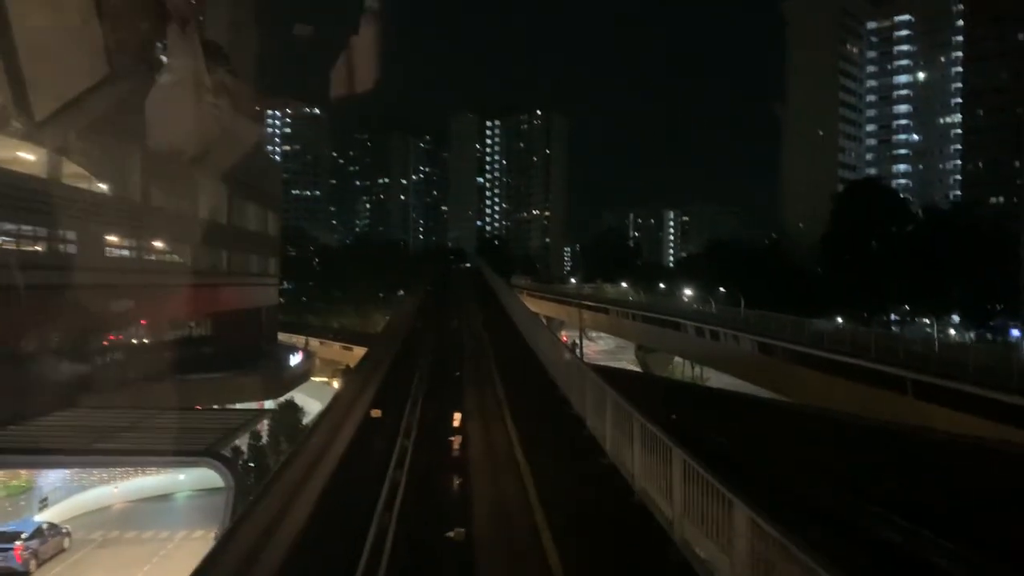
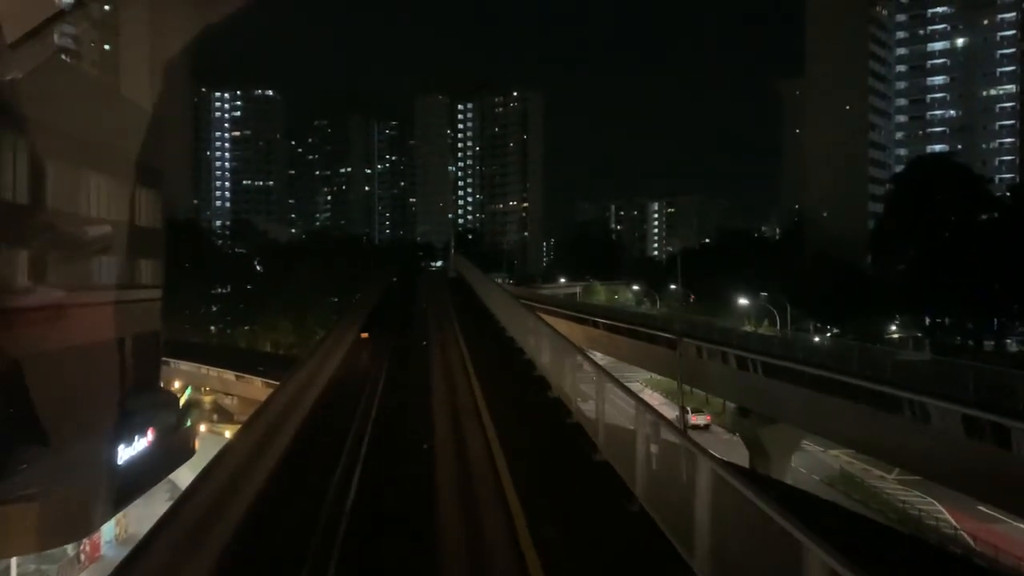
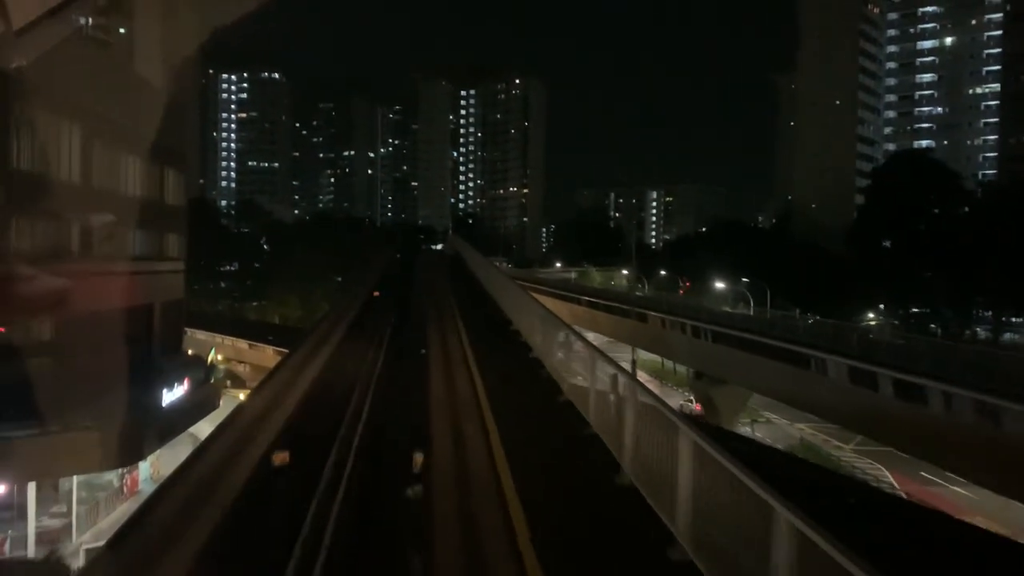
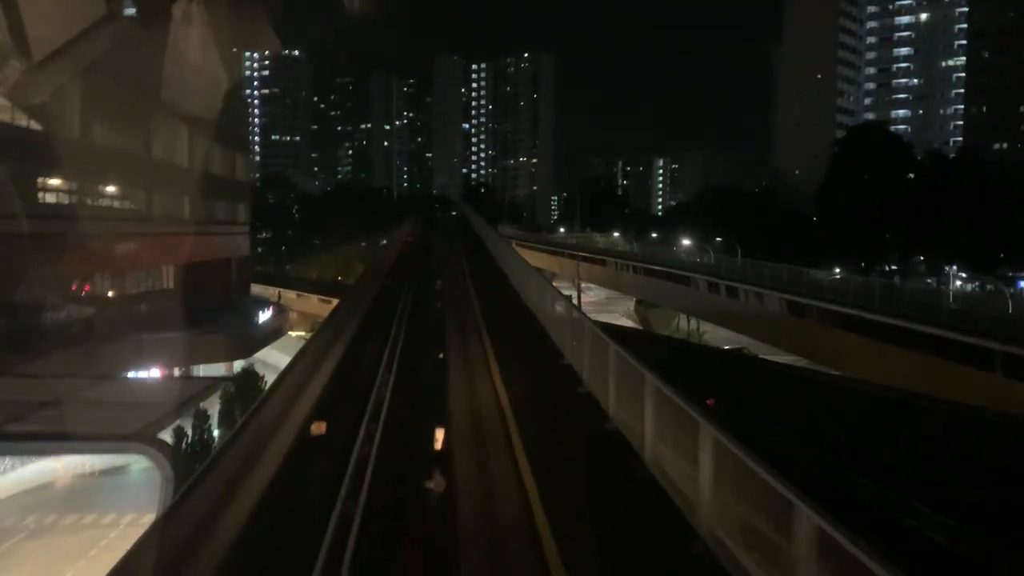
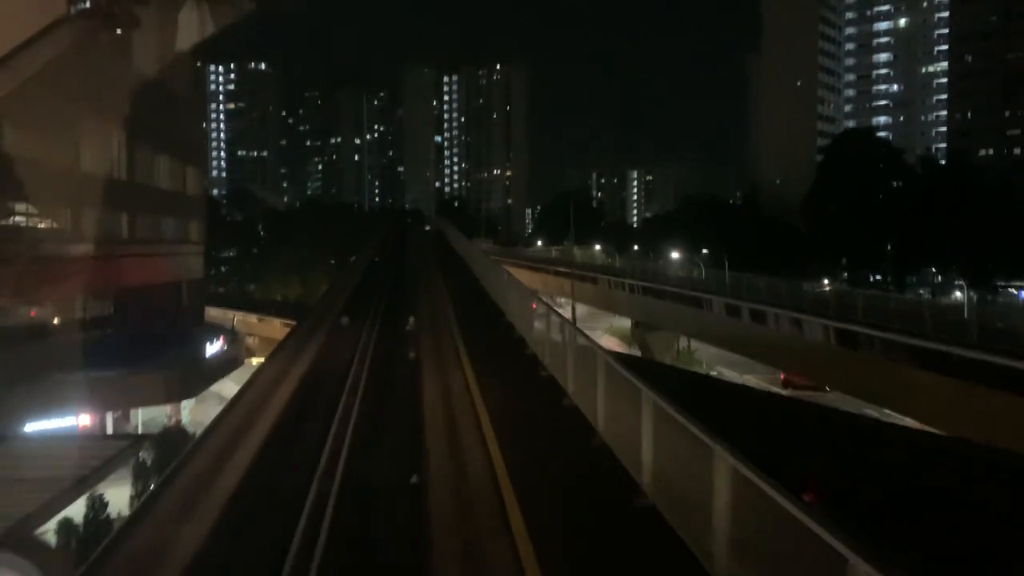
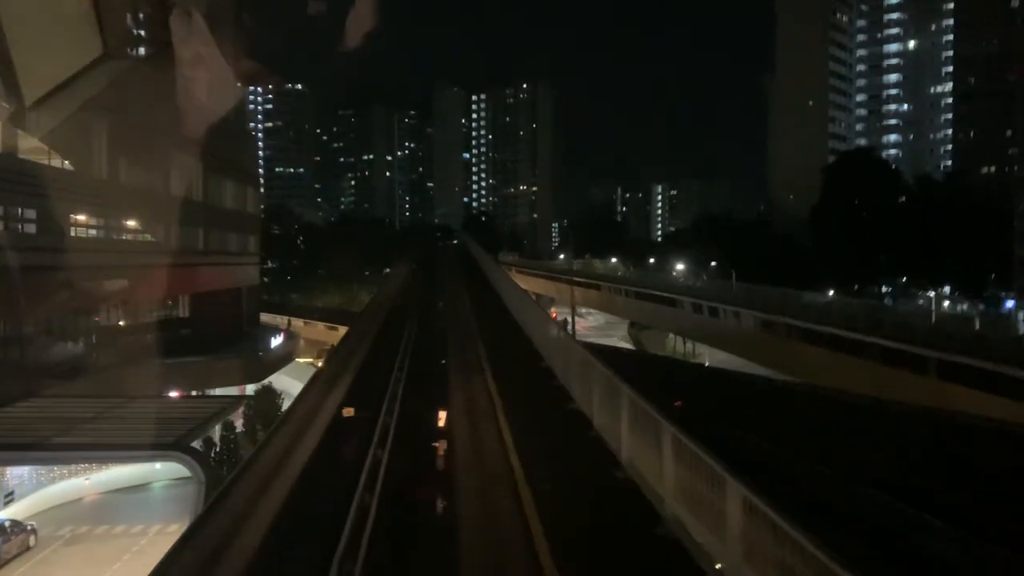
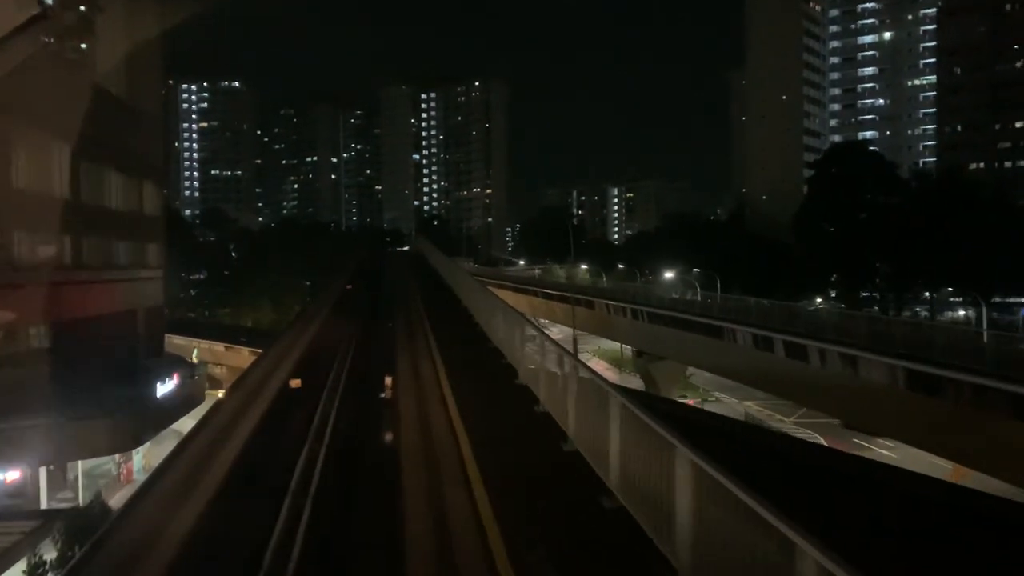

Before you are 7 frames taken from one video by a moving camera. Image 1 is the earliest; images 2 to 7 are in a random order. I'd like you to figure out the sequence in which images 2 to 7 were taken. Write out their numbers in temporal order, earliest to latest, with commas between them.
6, 4, 5, 7, 3, 2
